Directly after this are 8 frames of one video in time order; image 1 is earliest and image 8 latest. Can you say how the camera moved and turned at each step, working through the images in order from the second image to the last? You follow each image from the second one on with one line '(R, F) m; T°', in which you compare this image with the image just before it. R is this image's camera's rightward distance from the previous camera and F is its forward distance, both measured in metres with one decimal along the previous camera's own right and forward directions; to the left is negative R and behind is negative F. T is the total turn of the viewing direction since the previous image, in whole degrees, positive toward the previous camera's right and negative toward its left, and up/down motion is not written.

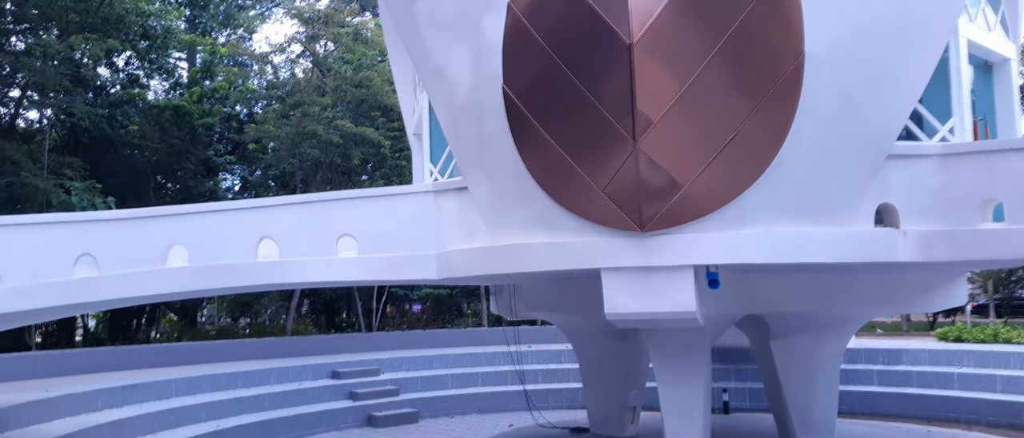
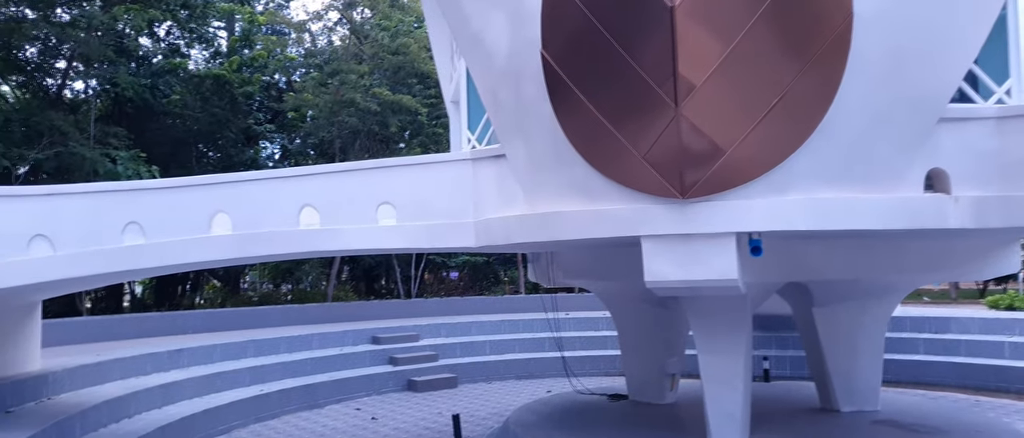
(0.0, 0.0) m; -3°
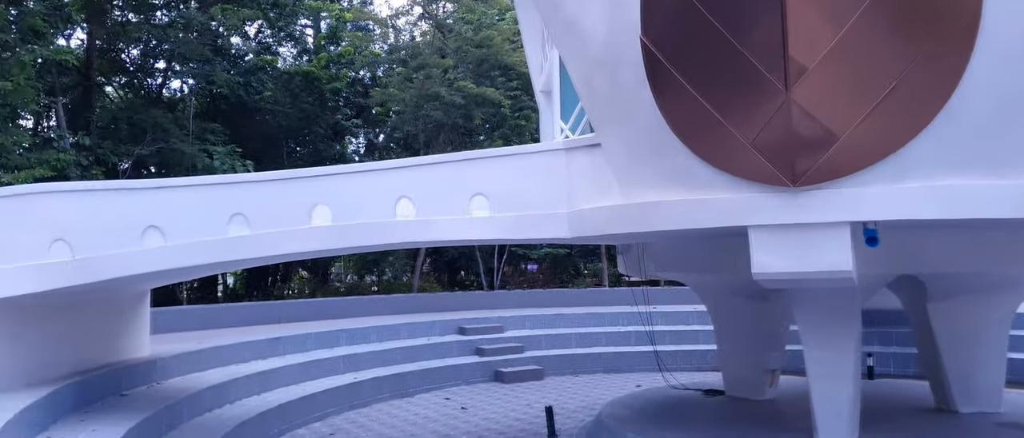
(-0.2, +0.1) m; -5°
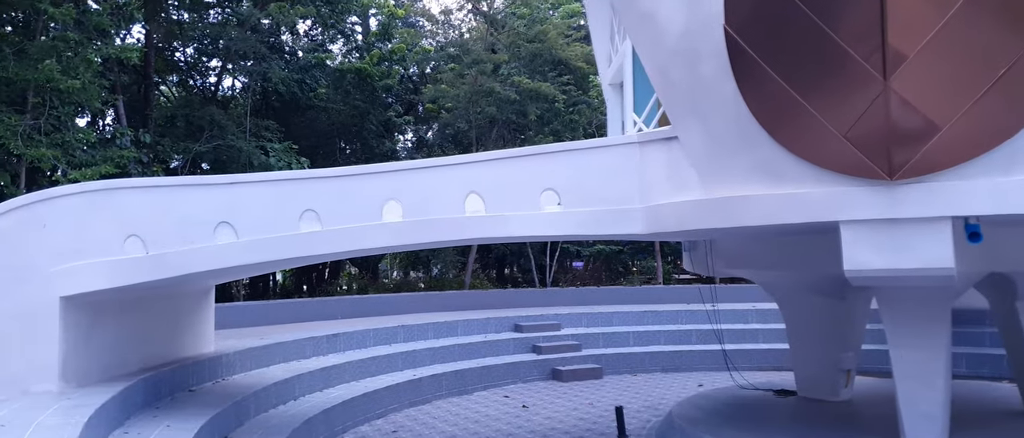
(-0.3, +0.2) m; -3°
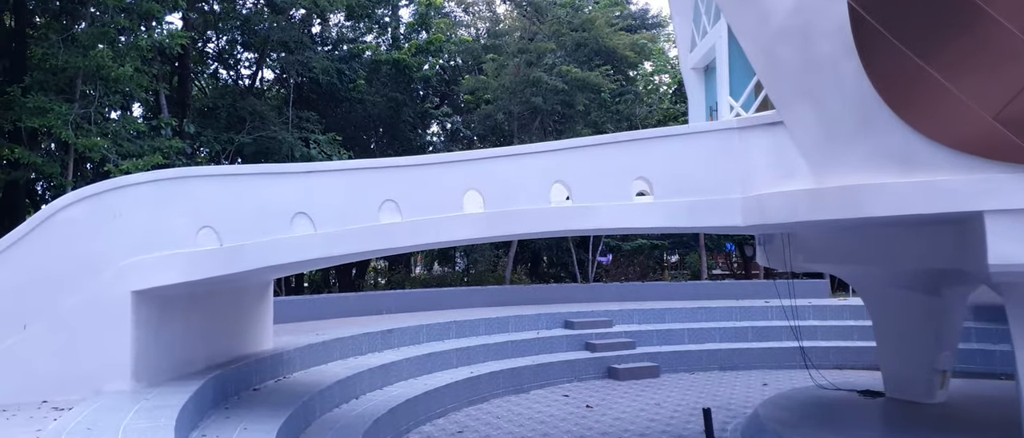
(-0.8, +0.4) m; -1°
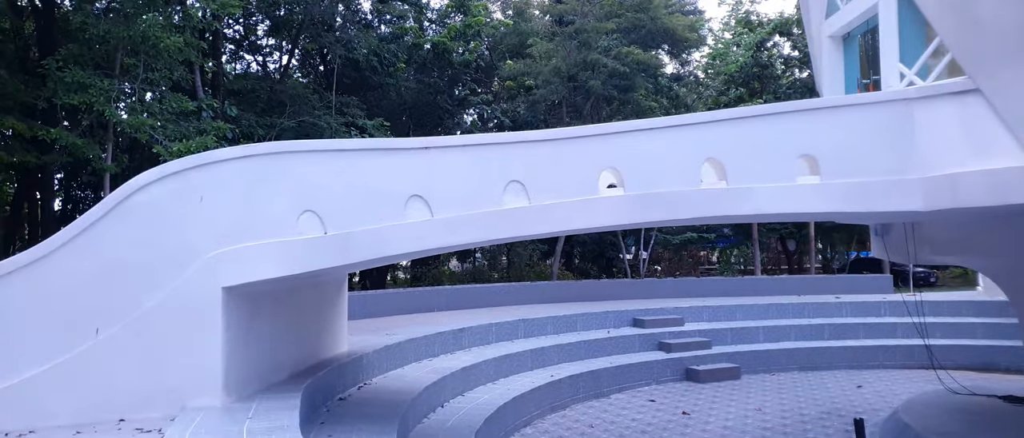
(-1.2, +1.0) m; 0°
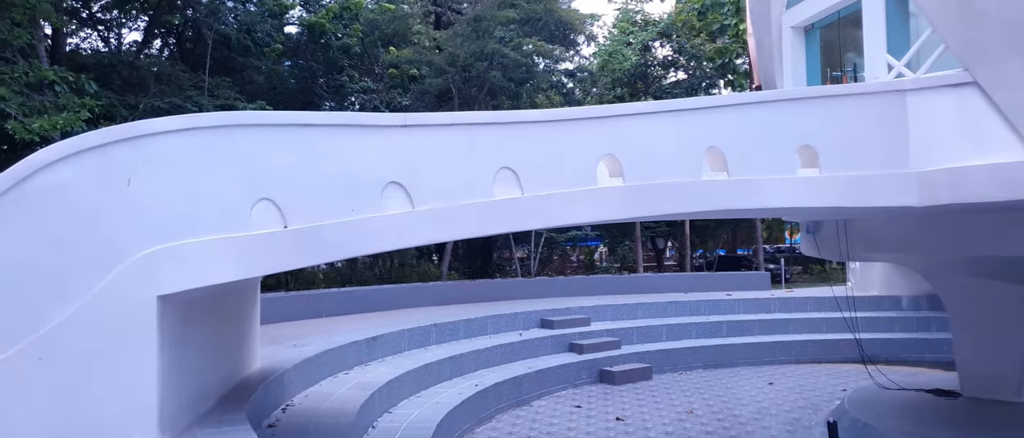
(-1.1, +1.0) m; +12°
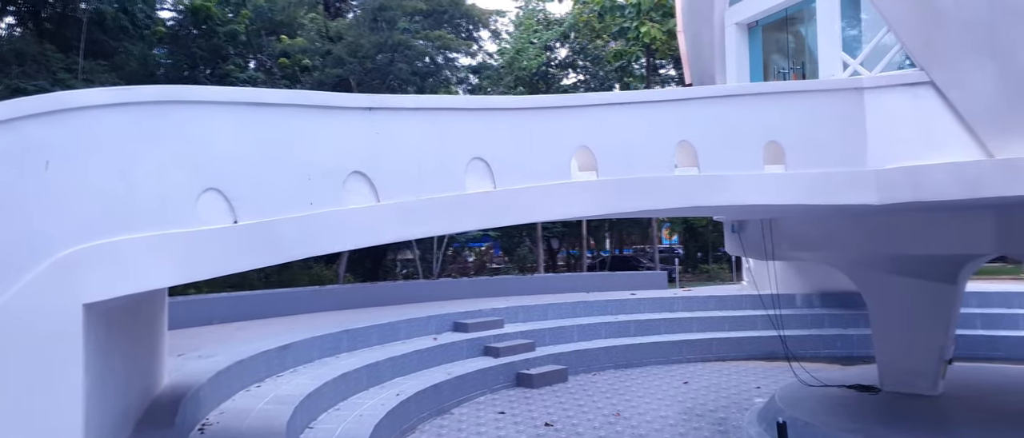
(-0.6, +0.5) m; +9°
